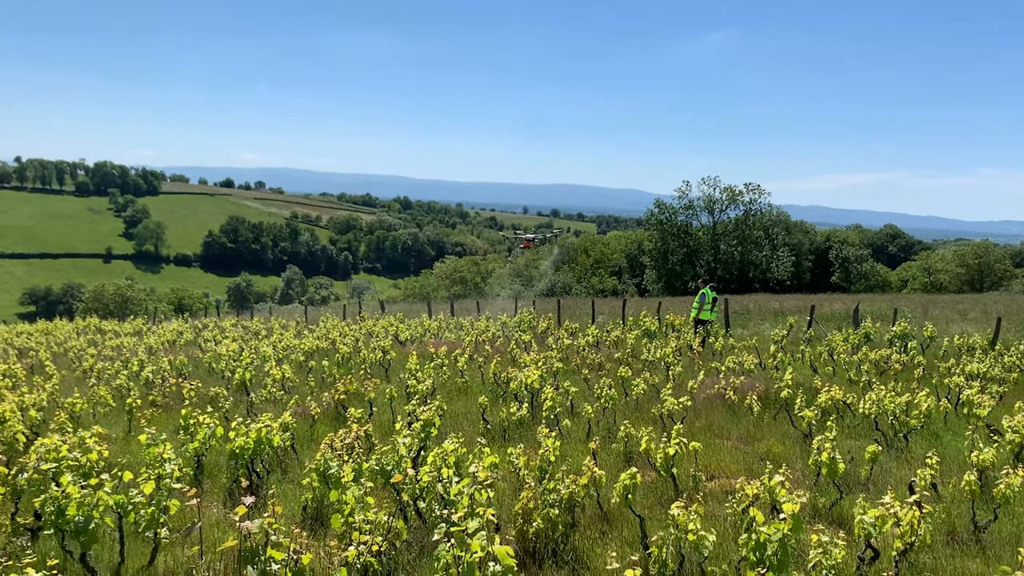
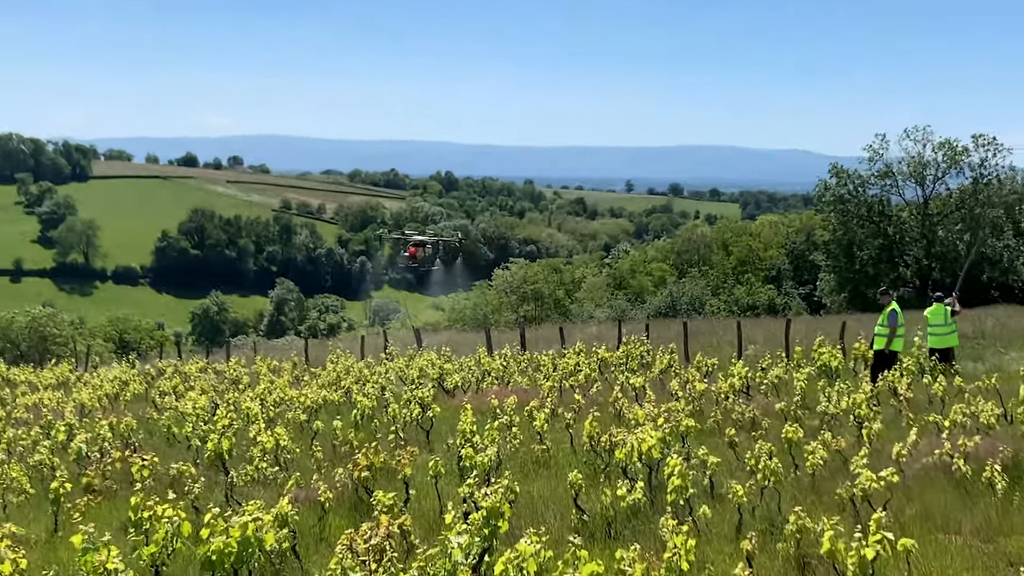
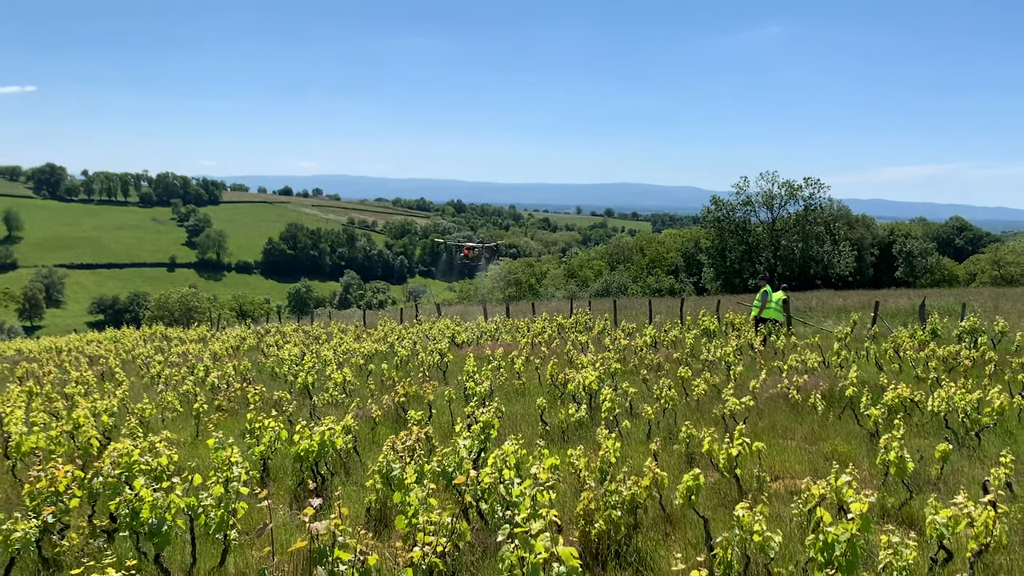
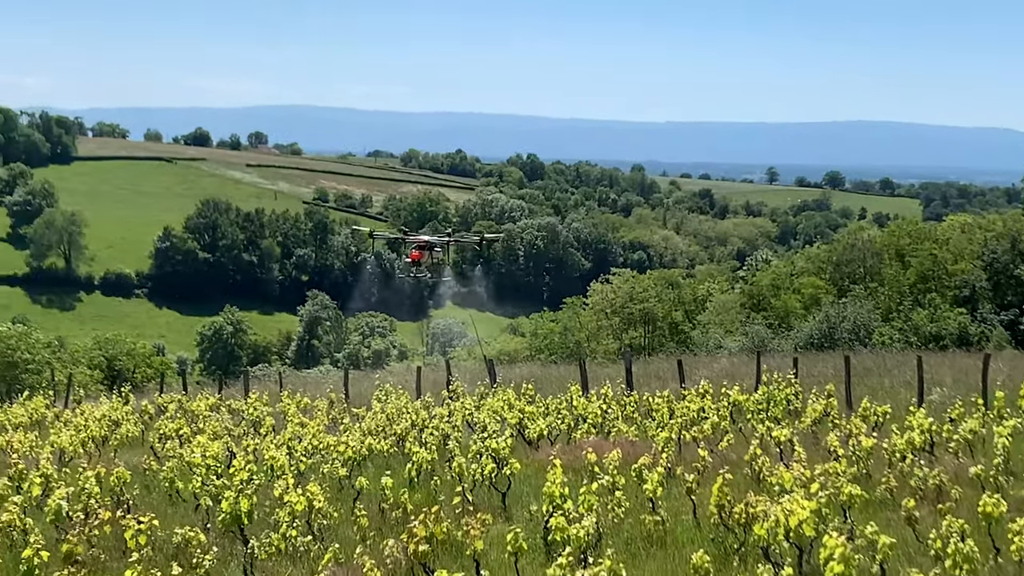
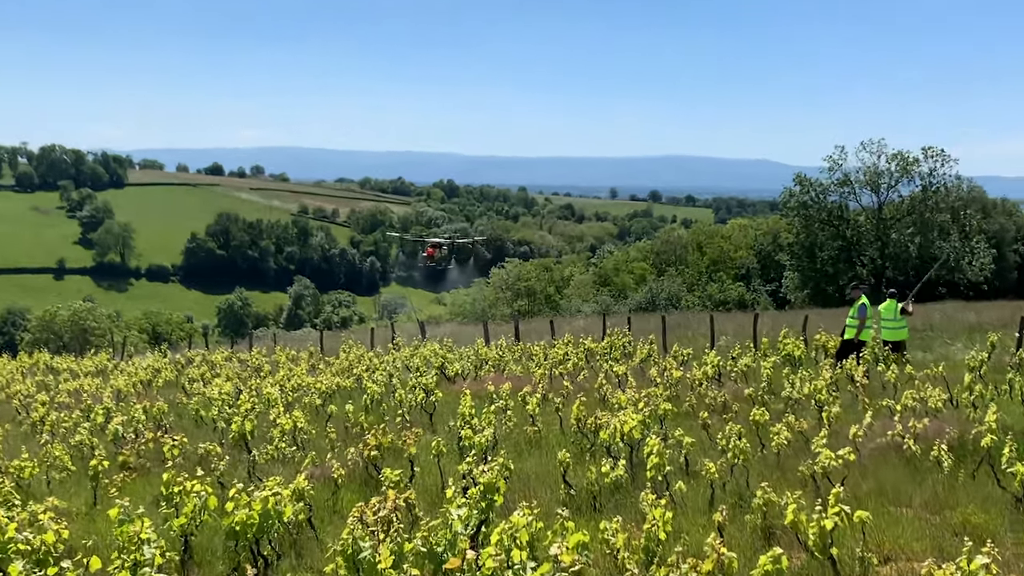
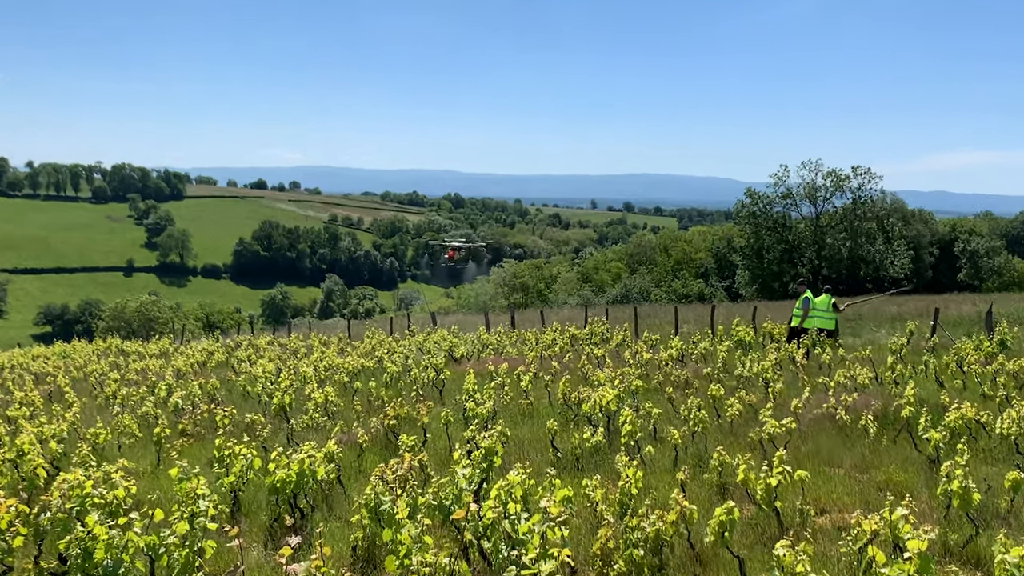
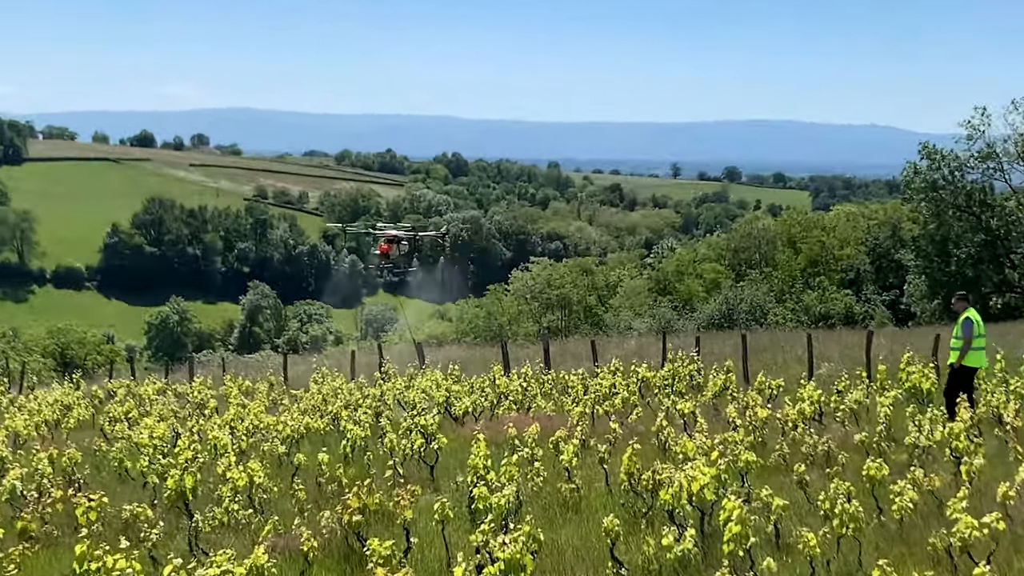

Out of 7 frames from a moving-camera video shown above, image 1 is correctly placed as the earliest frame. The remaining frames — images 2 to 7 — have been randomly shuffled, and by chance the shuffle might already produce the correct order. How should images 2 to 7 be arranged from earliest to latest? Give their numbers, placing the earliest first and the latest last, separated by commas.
3, 6, 5, 2, 7, 4
